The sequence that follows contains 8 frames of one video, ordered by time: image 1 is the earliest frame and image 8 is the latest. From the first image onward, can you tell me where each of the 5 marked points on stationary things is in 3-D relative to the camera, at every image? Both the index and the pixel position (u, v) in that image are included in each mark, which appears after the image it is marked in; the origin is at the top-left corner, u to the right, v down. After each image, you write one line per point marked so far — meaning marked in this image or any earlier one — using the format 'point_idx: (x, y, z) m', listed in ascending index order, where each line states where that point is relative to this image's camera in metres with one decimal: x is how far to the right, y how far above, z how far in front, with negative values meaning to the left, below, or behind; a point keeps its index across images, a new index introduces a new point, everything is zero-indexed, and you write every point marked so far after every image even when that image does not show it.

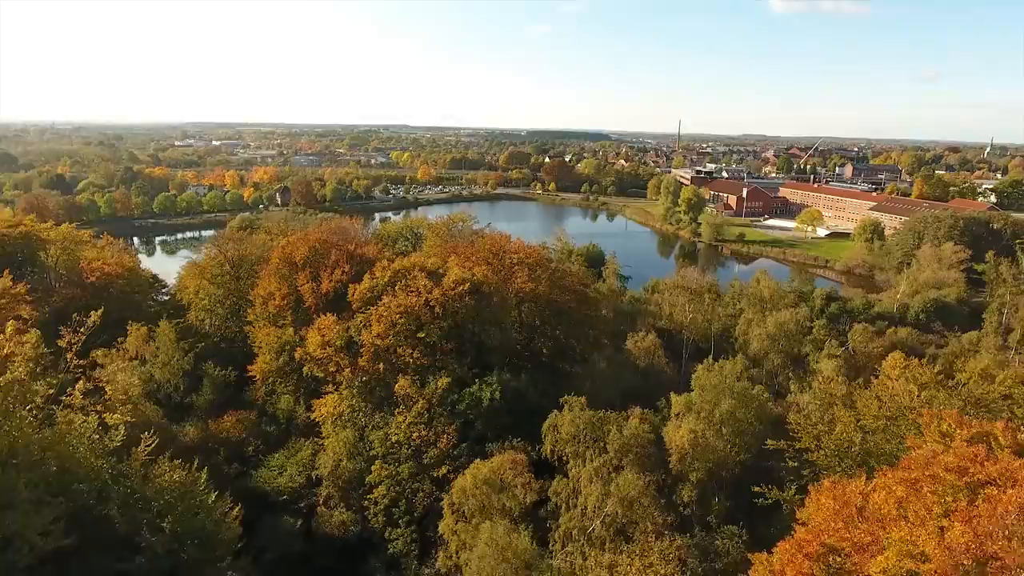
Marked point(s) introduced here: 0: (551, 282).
0: (+0.9, +0.2, +15.3) m
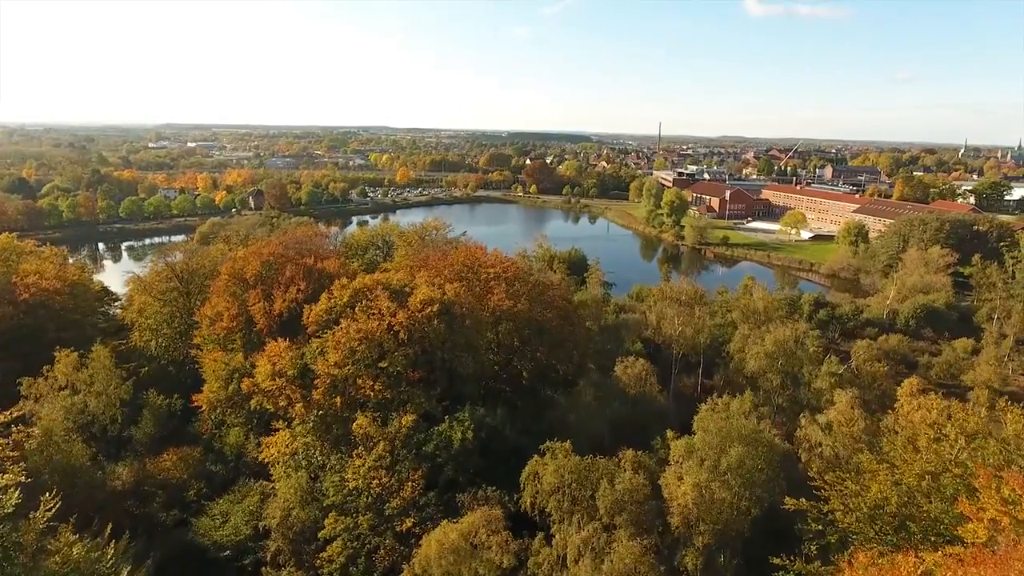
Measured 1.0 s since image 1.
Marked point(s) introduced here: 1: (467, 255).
0: (+0.4, -0.2, +13.9) m
1: (-1.0, +0.8, +14.8) m
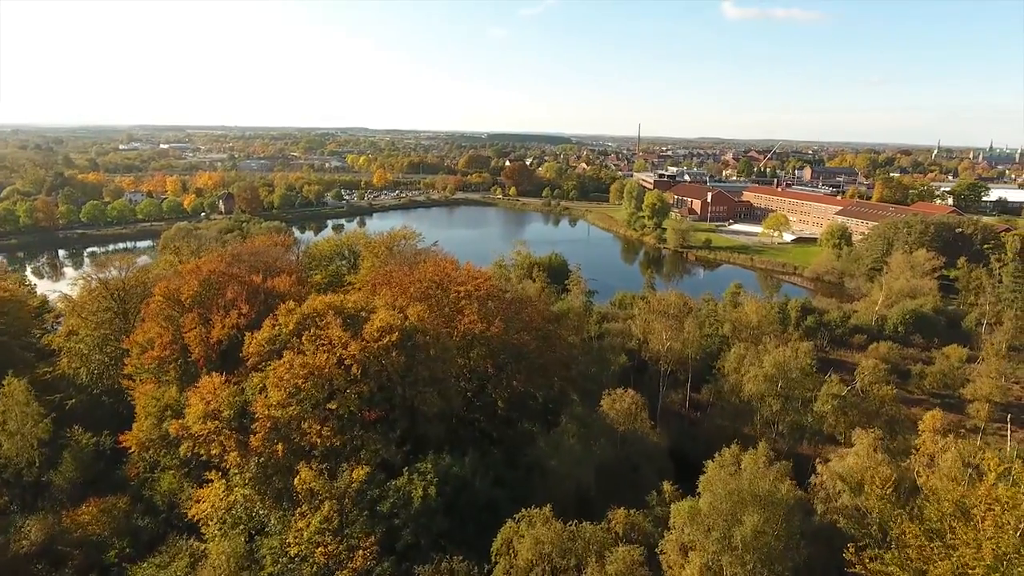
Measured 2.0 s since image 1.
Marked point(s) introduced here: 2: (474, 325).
0: (-0.1, -0.6, +12.5) m
1: (-1.6, +0.4, +13.4) m
2: (-0.7, -0.7, +11.4) m
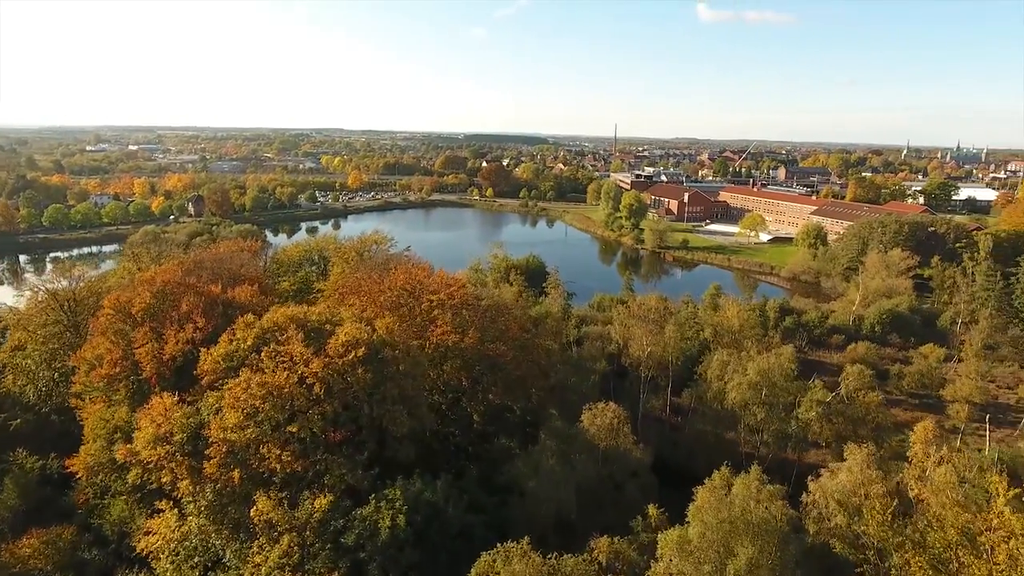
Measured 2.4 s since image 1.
0: (-0.6, -0.7, +12.0) m
1: (-2.1, +0.2, +12.7) m
2: (-1.1, -0.8, +10.8) m
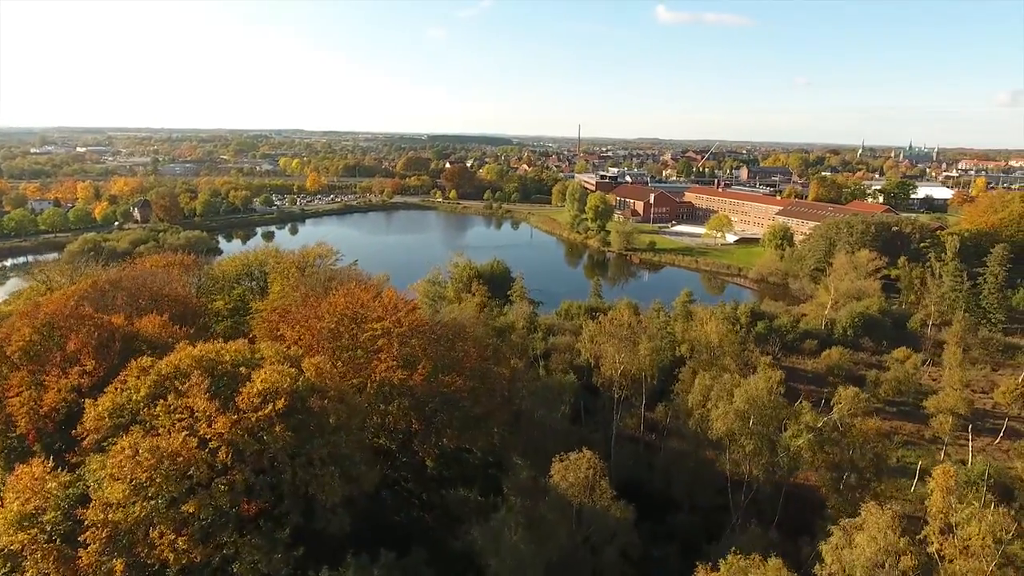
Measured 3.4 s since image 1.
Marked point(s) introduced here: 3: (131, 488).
0: (-1.3, -1.1, +10.4) m
1: (-2.8, -0.2, +11.1) m
2: (-1.7, -1.2, +9.2) m
3: (-3.9, -2.1, +6.6) m
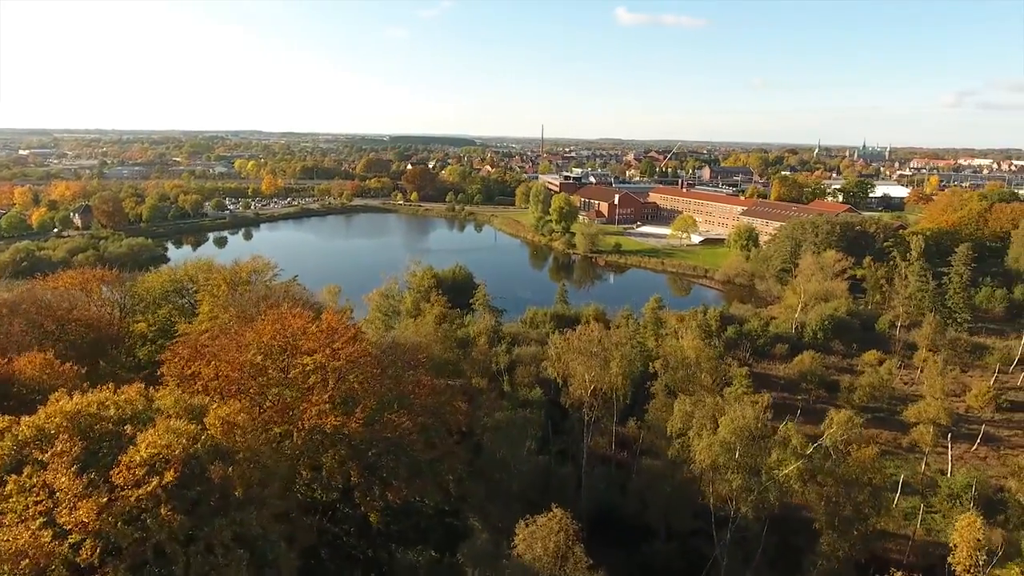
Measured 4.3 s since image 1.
0: (-1.9, -1.4, +8.9) m
1: (-3.4, -0.5, +9.5) m
2: (-2.2, -1.6, +7.7) m
3: (-4.2, -2.4, +5.0) m
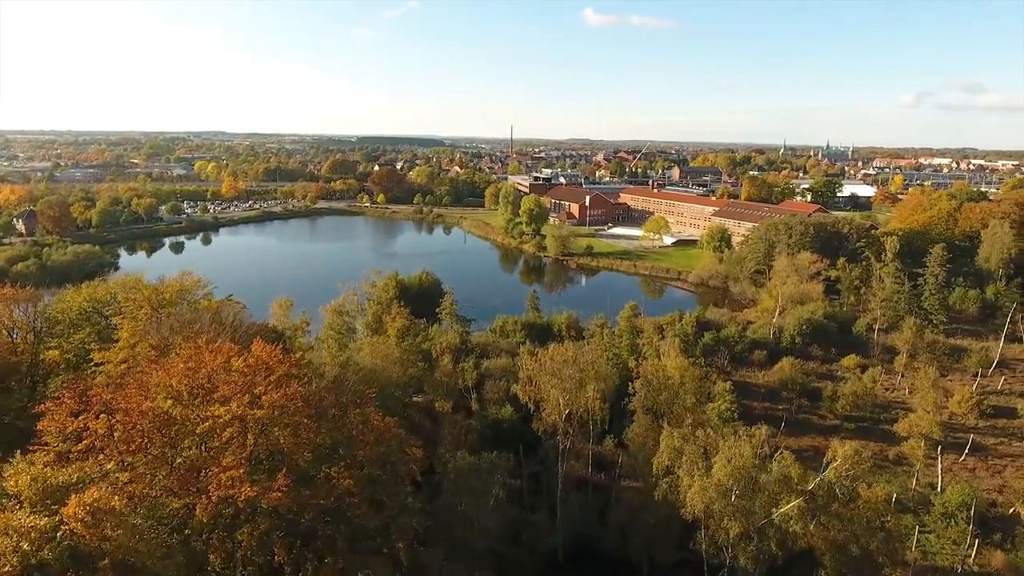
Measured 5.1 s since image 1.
0: (-2.3, -1.8, +7.4) m
1: (-3.9, -0.9, +8.0) m
2: (-2.6, -1.9, +6.2) m
3: (-4.5, -2.8, +3.3) m
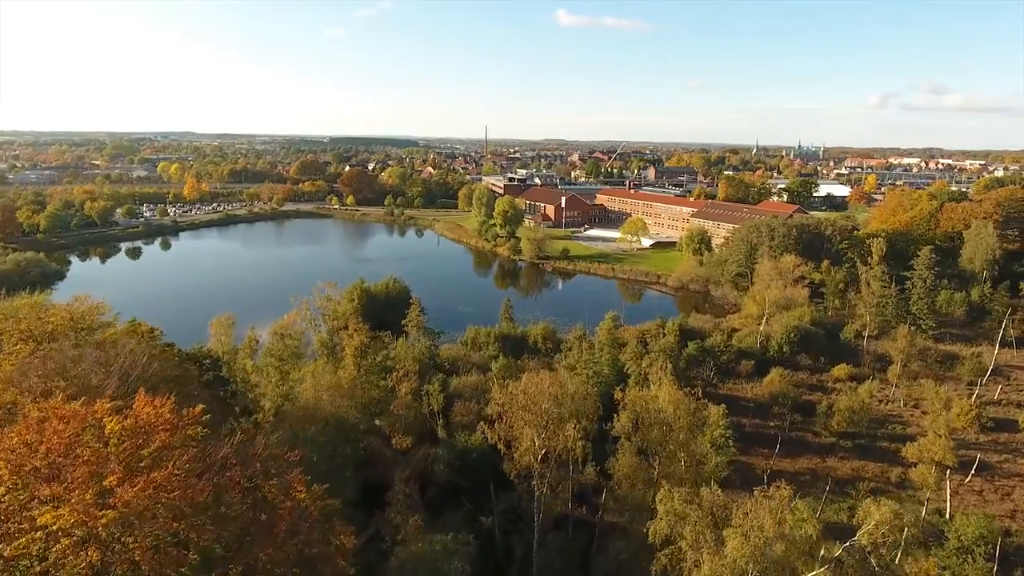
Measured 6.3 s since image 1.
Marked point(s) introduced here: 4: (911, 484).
0: (-2.6, -2.2, +5.4) m
1: (-4.3, -1.3, +5.9) m
2: (-2.9, -2.3, +4.2) m
3: (-4.7, -3.2, +1.3) m
4: (+11.1, -5.5, +18.0) m
